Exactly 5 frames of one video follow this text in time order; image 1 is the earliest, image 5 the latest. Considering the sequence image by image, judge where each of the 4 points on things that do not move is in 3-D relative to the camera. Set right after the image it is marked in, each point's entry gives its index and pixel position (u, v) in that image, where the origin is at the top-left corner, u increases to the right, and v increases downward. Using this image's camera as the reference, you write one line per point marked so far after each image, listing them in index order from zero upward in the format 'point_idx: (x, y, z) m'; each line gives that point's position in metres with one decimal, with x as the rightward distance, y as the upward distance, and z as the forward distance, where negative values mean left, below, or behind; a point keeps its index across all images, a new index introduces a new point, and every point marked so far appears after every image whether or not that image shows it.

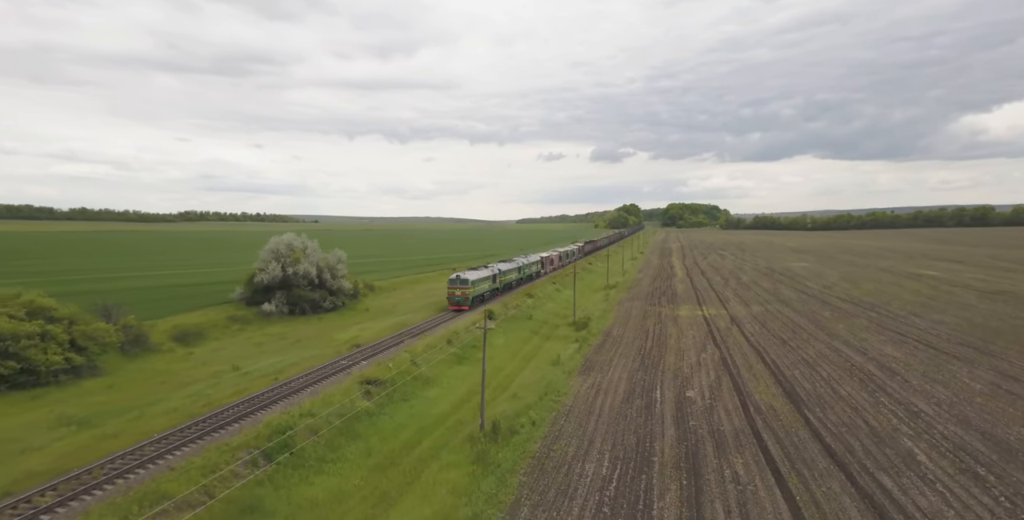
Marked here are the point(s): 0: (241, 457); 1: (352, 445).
0: (-8.0, -5.7, +15.2) m
1: (-5.4, -6.4, +17.1) m
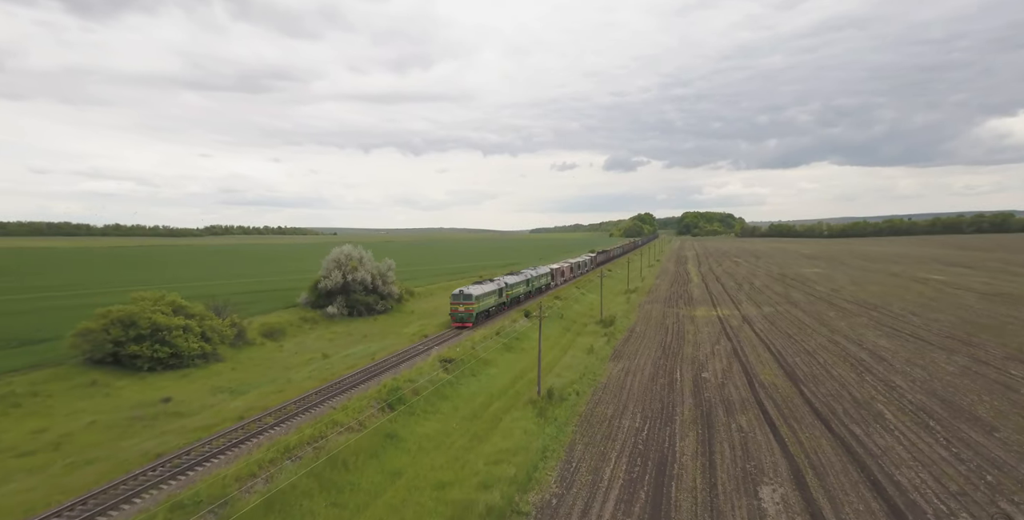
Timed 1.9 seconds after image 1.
0: (-5.6, -5.8, +20.4) m
1: (-3.0, -6.6, +22.2) m
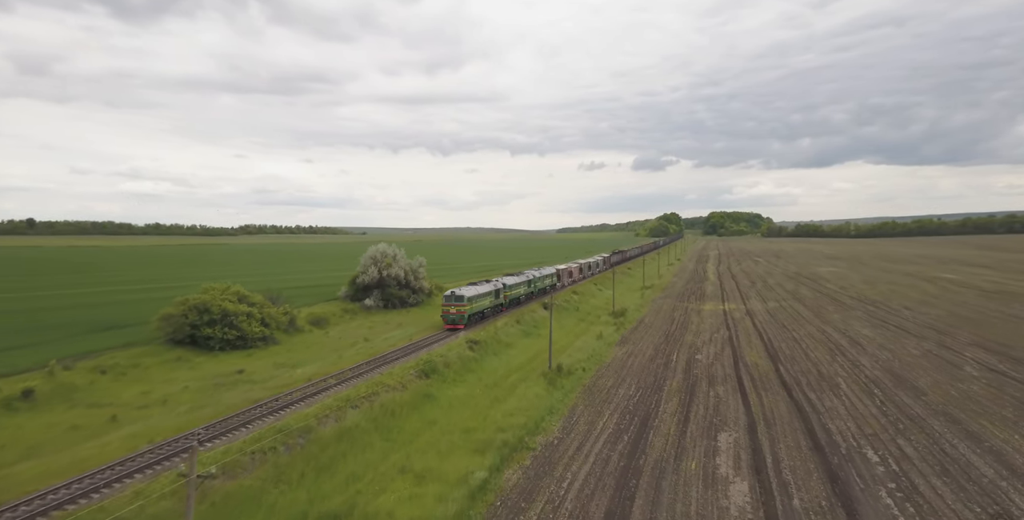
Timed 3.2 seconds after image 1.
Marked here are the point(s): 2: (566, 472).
0: (-4.9, -5.5, +25.2) m
1: (-2.2, -6.3, +26.8) m
2: (+1.9, -7.2, +17.0) m
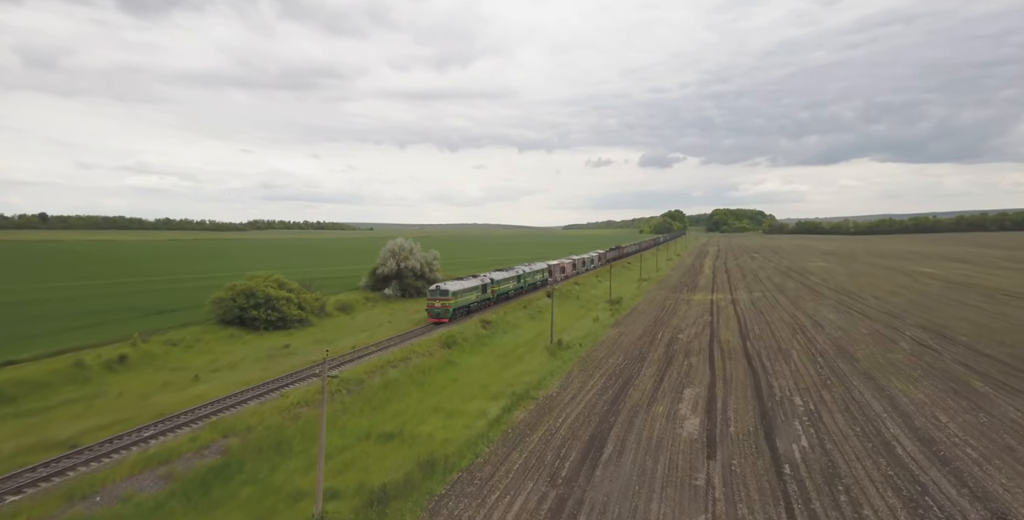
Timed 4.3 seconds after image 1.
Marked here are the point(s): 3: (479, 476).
0: (-4.5, -4.9, +30.2) m
1: (-1.8, -5.7, +31.8) m
2: (+2.3, -6.7, +21.9) m
3: (-1.0, -6.9, +15.6) m
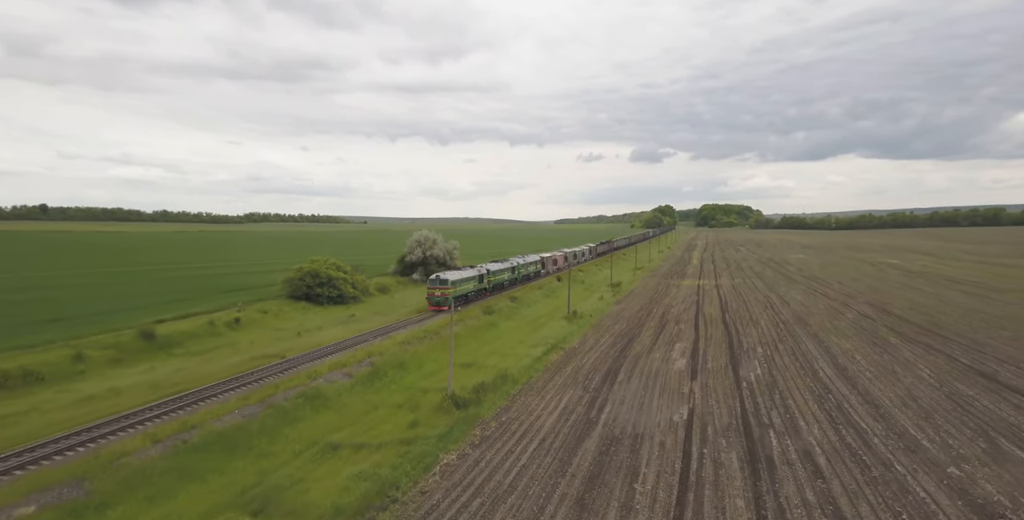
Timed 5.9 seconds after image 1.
0: (-2.5, -3.8, +37.5) m
1: (+0.1, -4.6, +39.2) m
2: (+4.4, -5.7, +29.3) m
3: (+1.1, -6.0, +23.0) m
